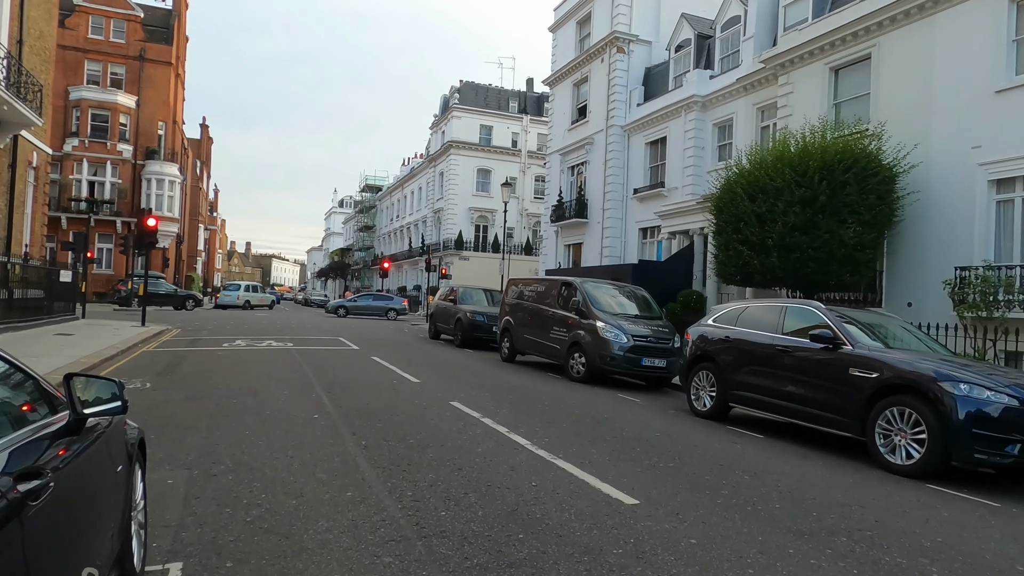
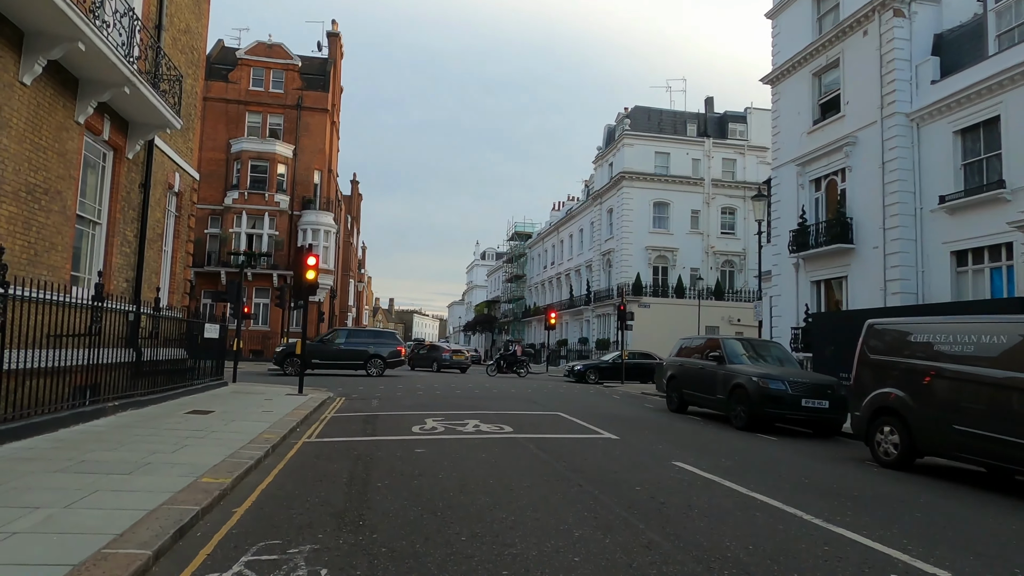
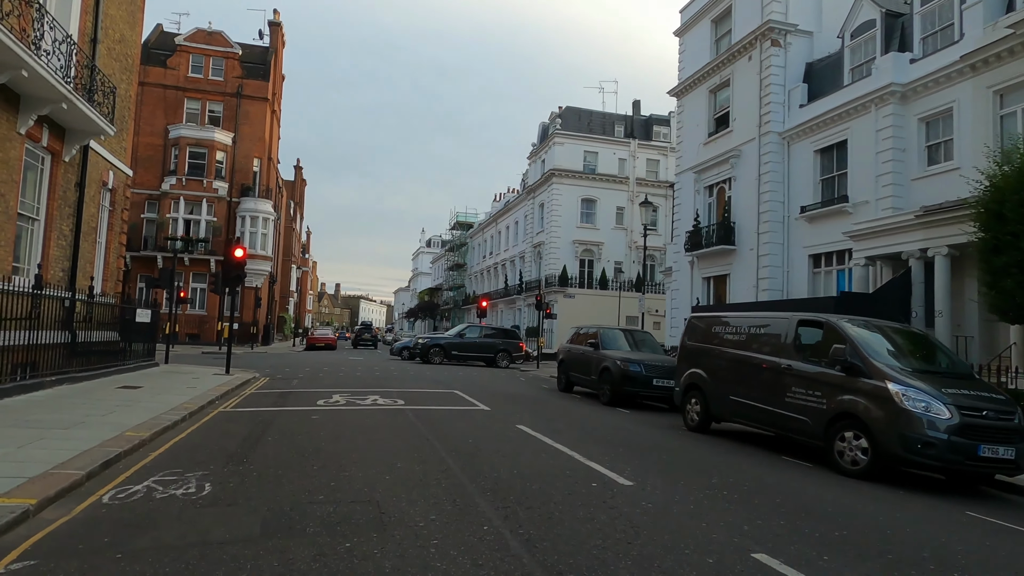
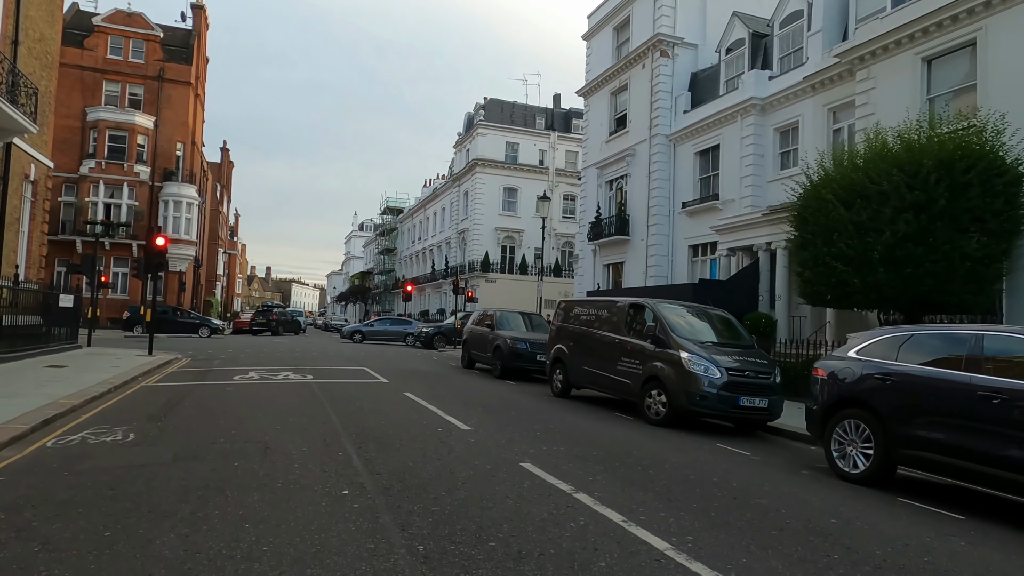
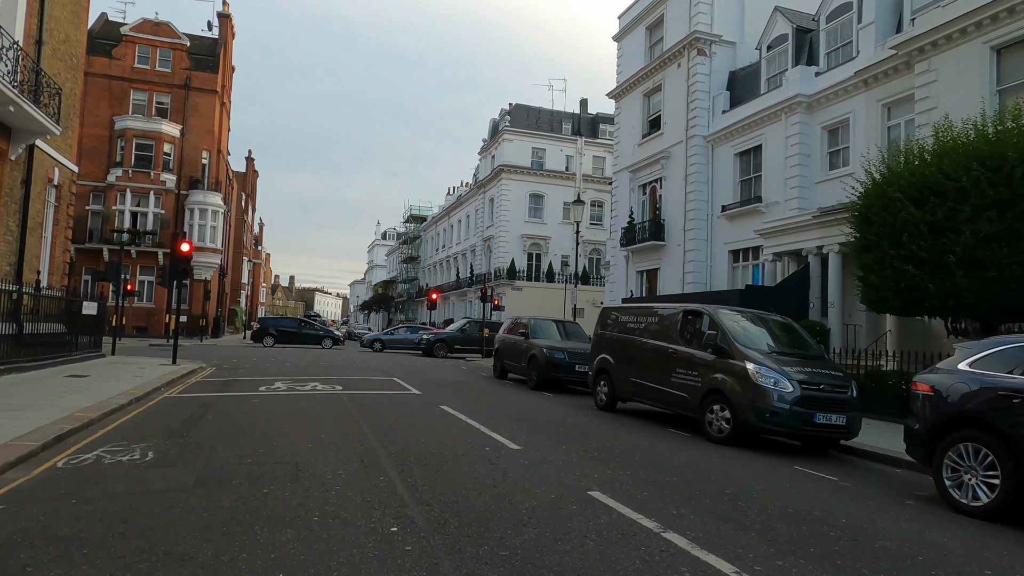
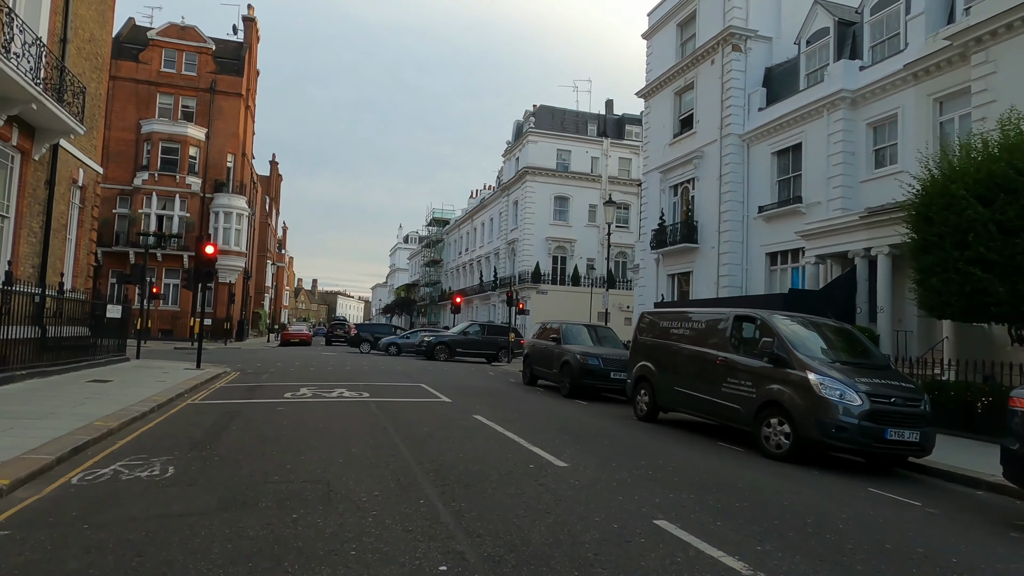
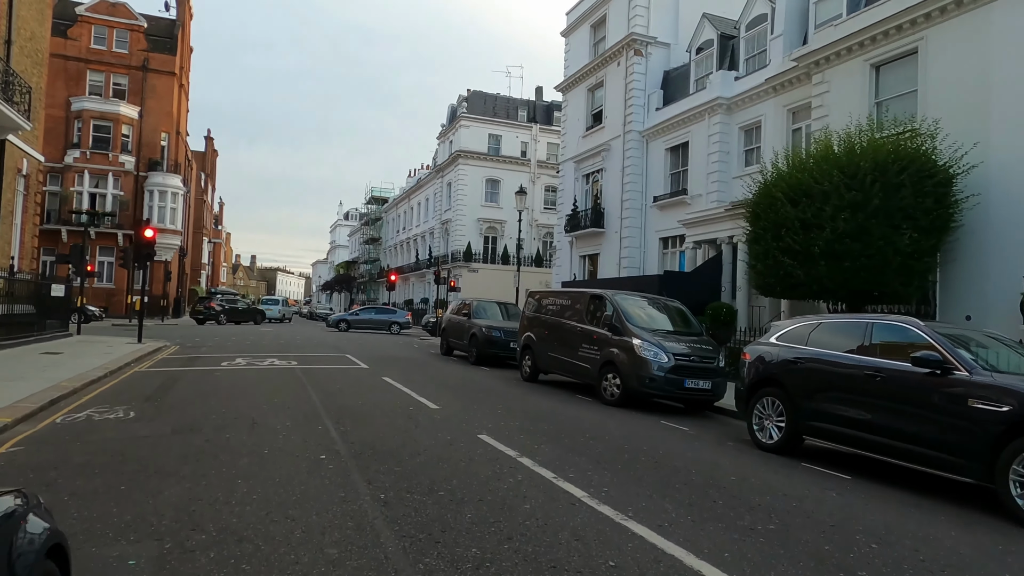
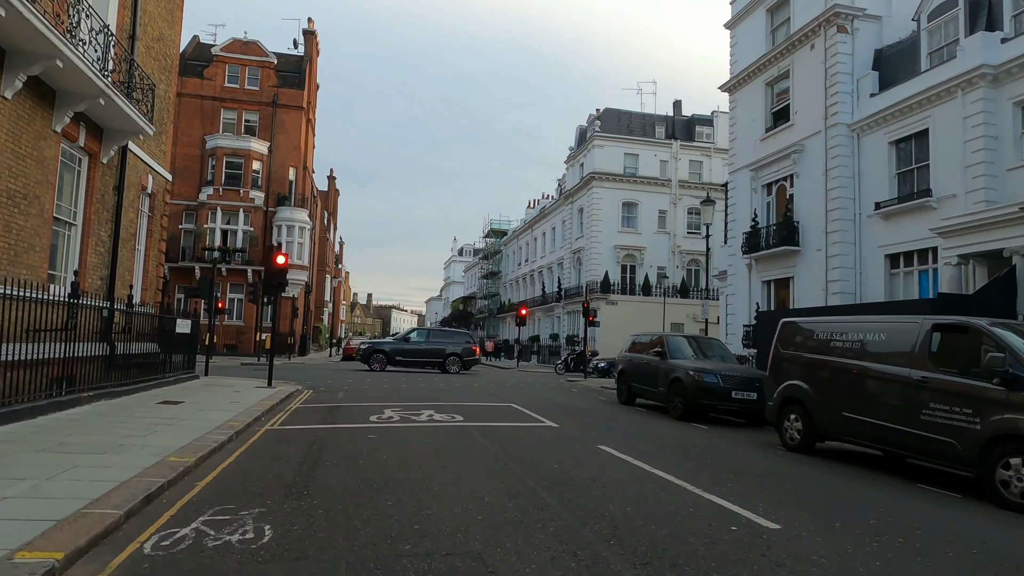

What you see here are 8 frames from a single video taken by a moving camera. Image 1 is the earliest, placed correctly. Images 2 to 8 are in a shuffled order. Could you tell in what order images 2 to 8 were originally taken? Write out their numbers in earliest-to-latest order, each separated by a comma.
7, 4, 5, 6, 3, 8, 2
